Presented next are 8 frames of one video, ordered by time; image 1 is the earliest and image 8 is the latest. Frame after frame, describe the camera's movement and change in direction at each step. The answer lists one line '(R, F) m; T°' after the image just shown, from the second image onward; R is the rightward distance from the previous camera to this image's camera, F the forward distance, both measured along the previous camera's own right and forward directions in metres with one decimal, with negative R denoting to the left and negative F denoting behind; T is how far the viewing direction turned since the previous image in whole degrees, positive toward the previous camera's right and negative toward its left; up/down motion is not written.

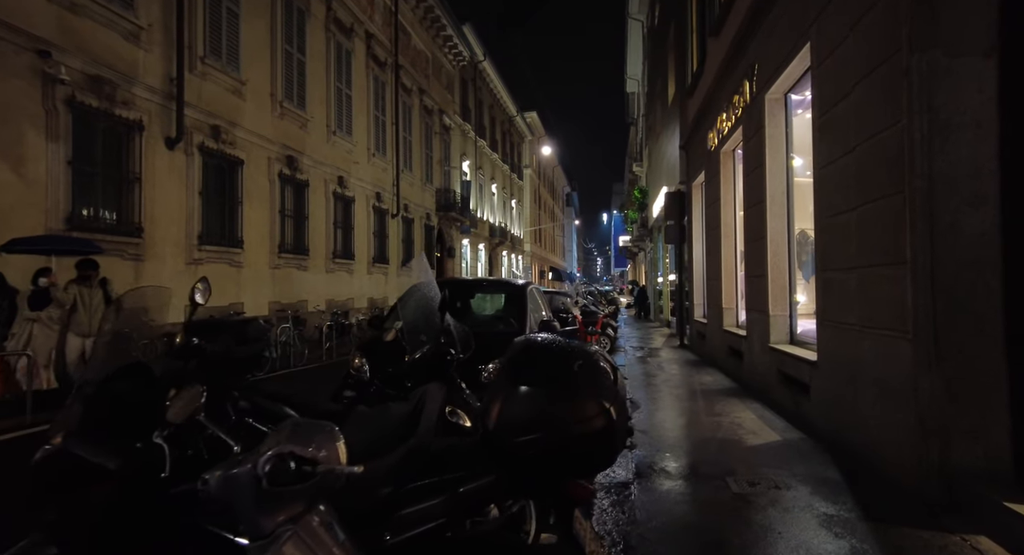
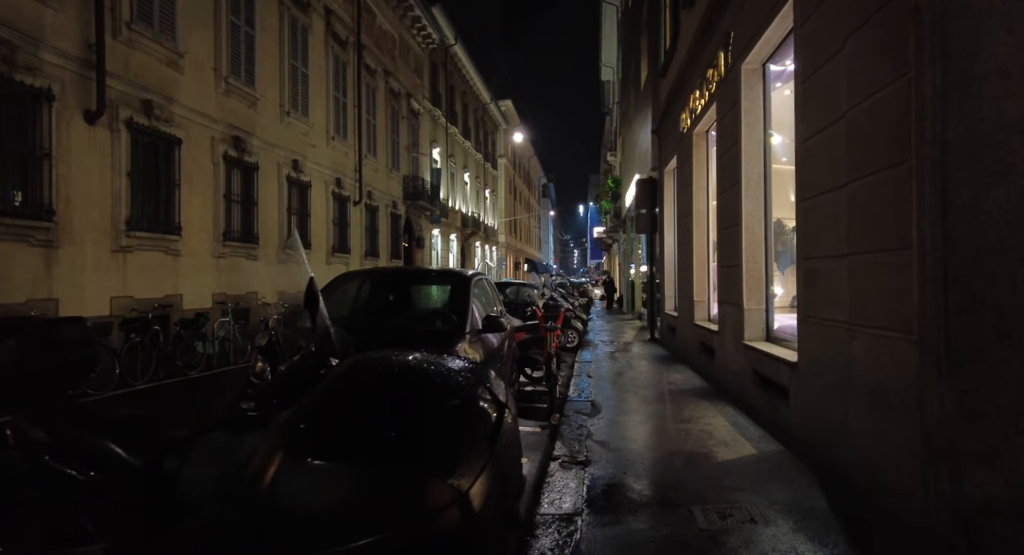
(+0.3, +0.8) m; +2°
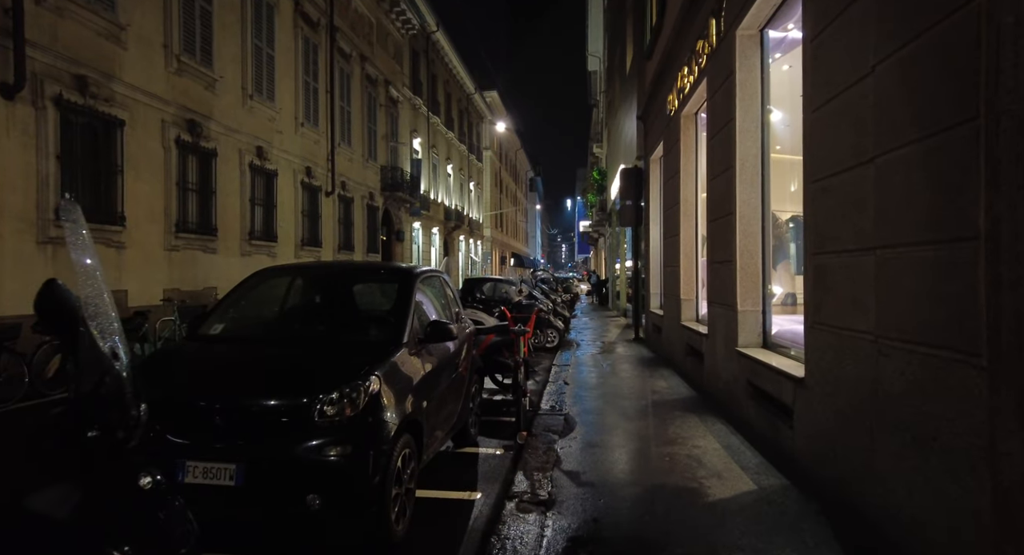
(+0.3, +0.9) m; +1°
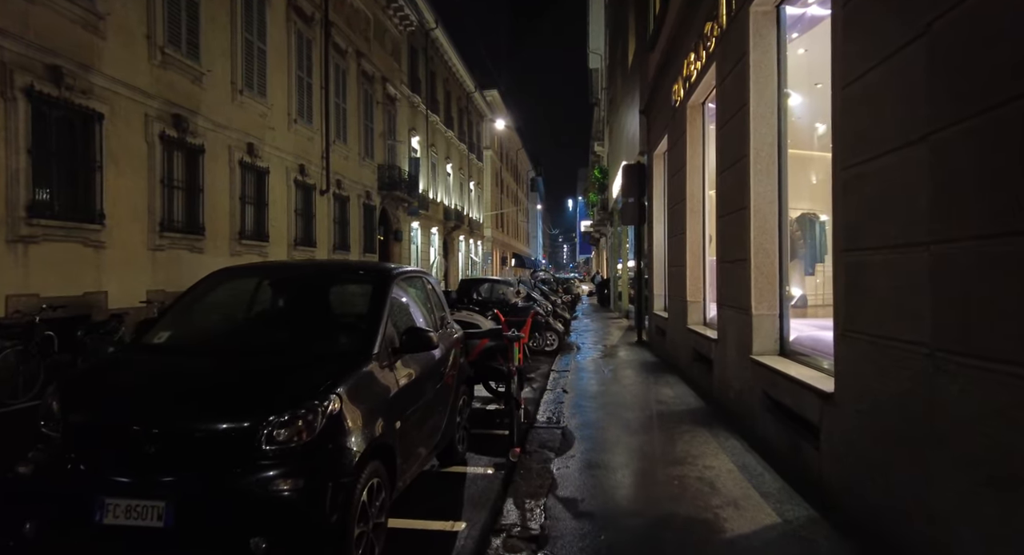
(+0.1, +0.5) m; 0°
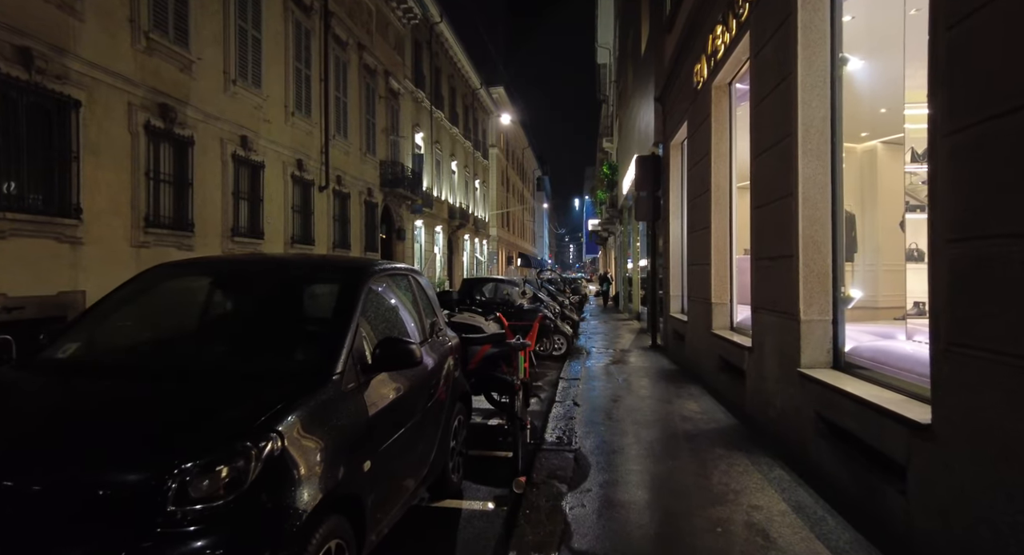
(0.0, +0.8) m; -1°
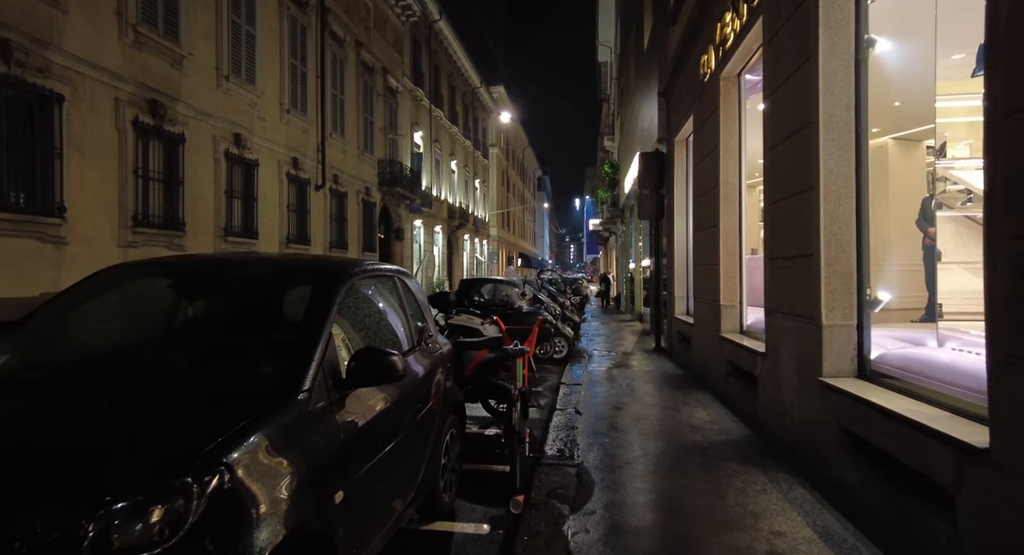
(0.0, +0.4) m; 0°
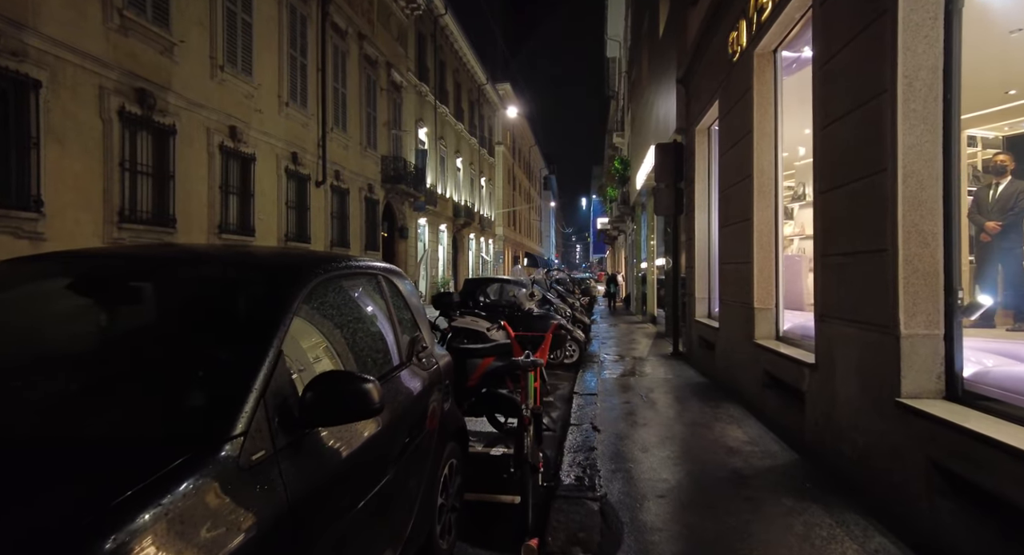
(0.0, +0.7) m; -1°
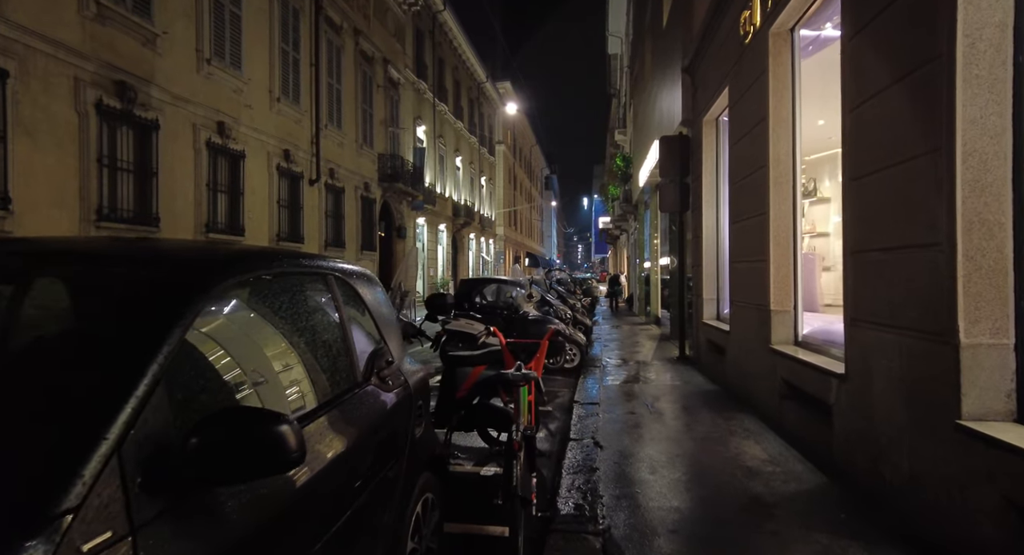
(+0.1, +0.5) m; 0°
